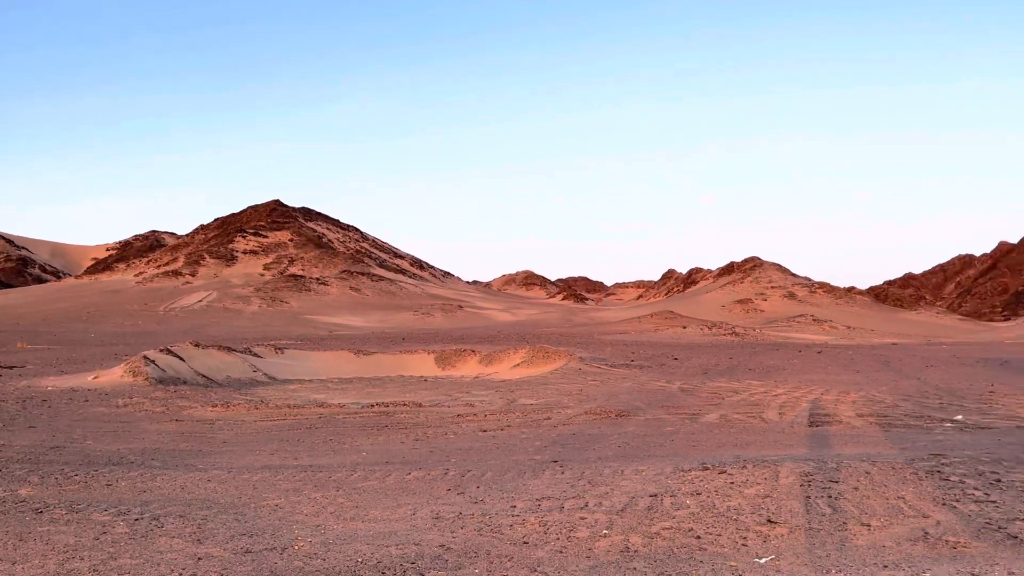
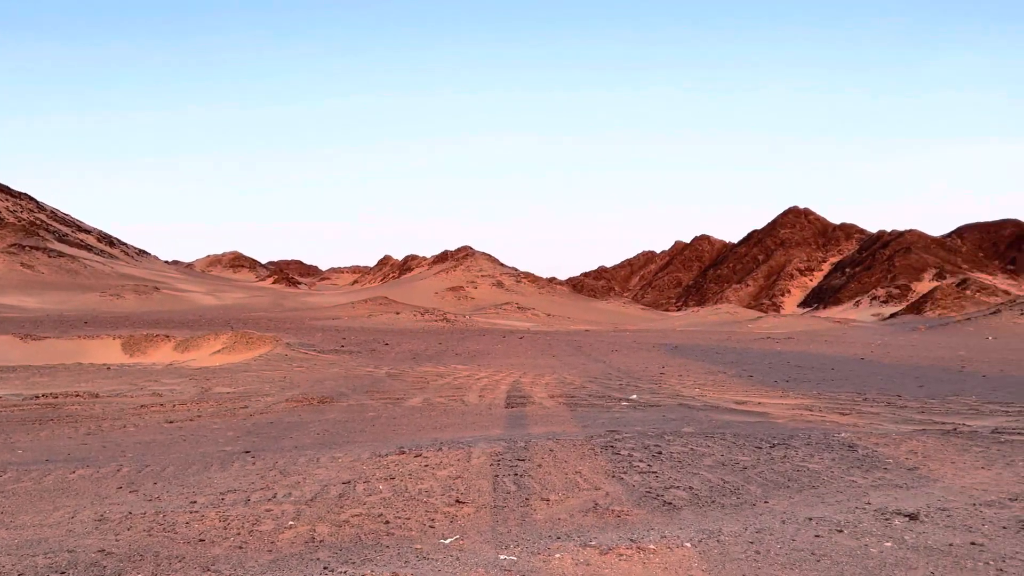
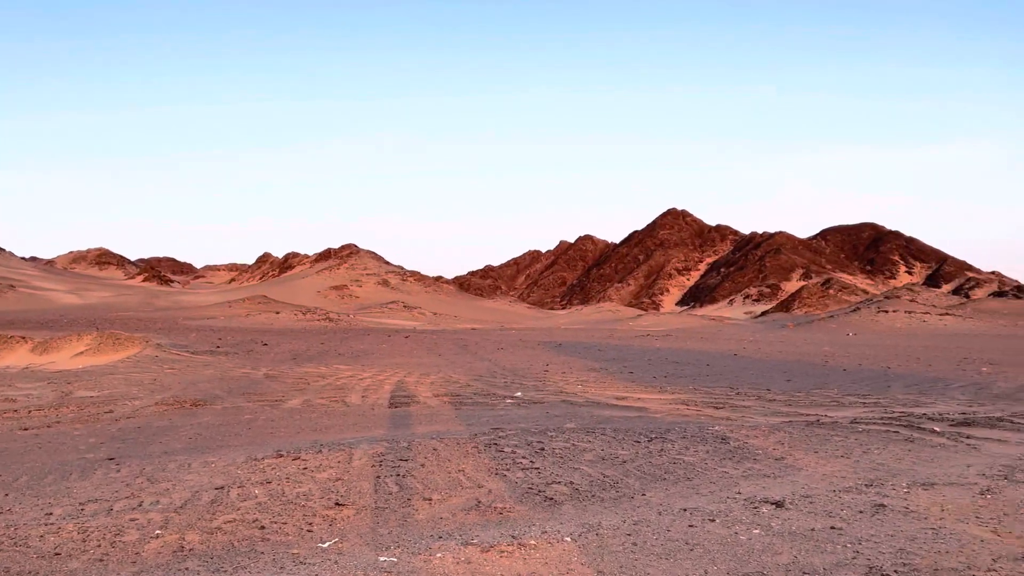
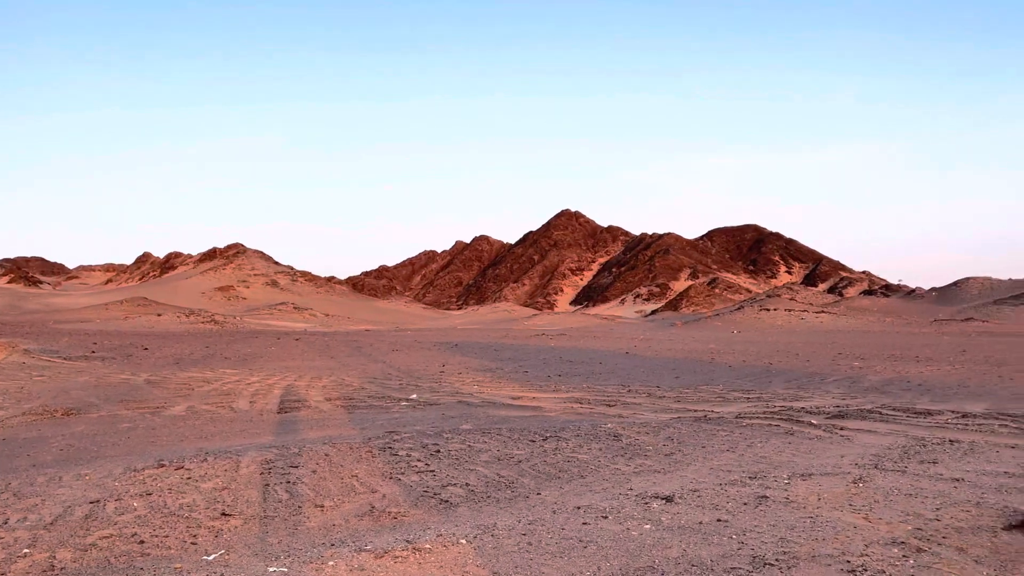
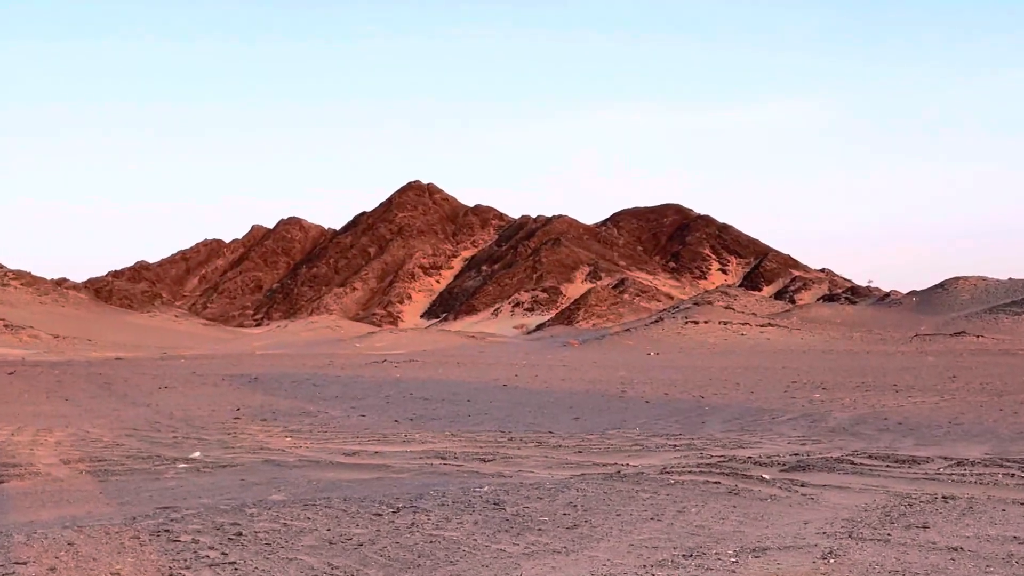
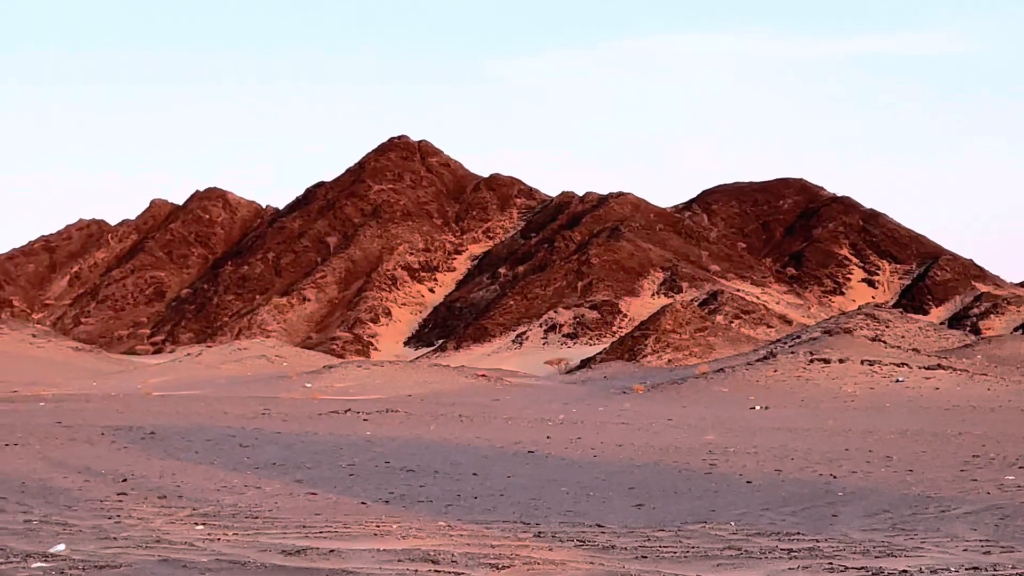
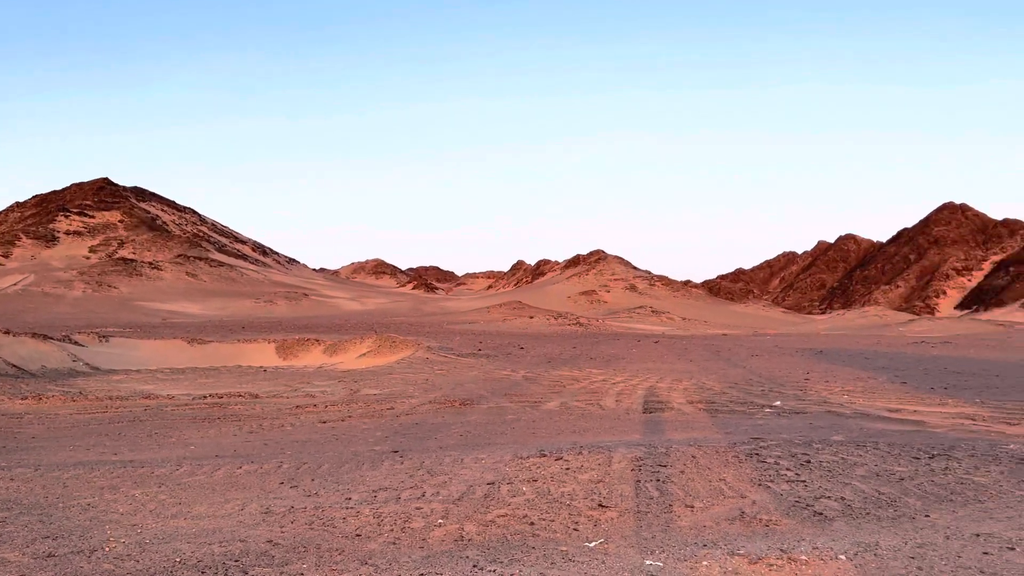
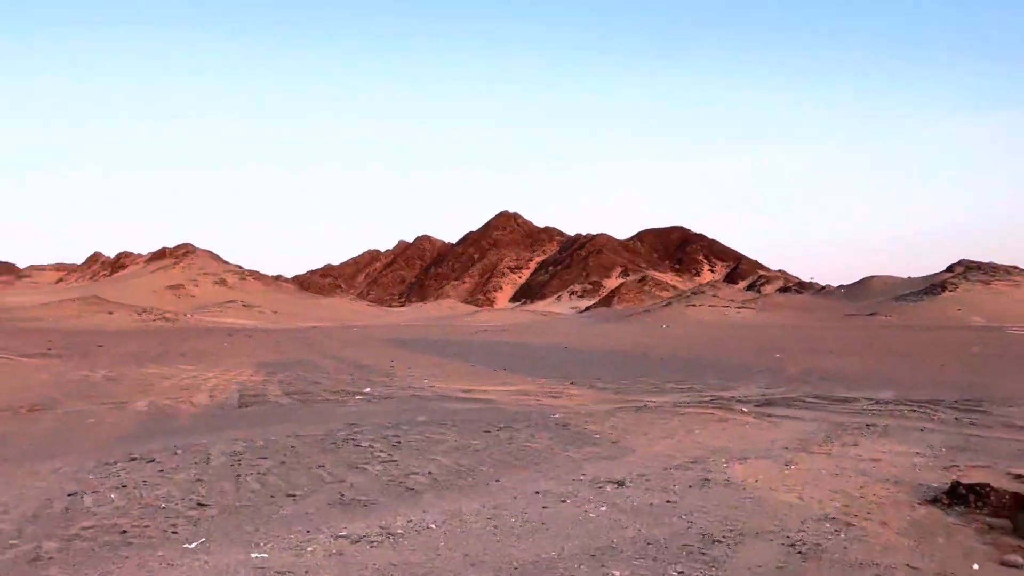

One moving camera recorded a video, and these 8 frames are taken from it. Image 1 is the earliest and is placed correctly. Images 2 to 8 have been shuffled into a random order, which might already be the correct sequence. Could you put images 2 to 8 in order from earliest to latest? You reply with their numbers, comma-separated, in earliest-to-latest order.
7, 2, 3, 4, 5, 6, 8
